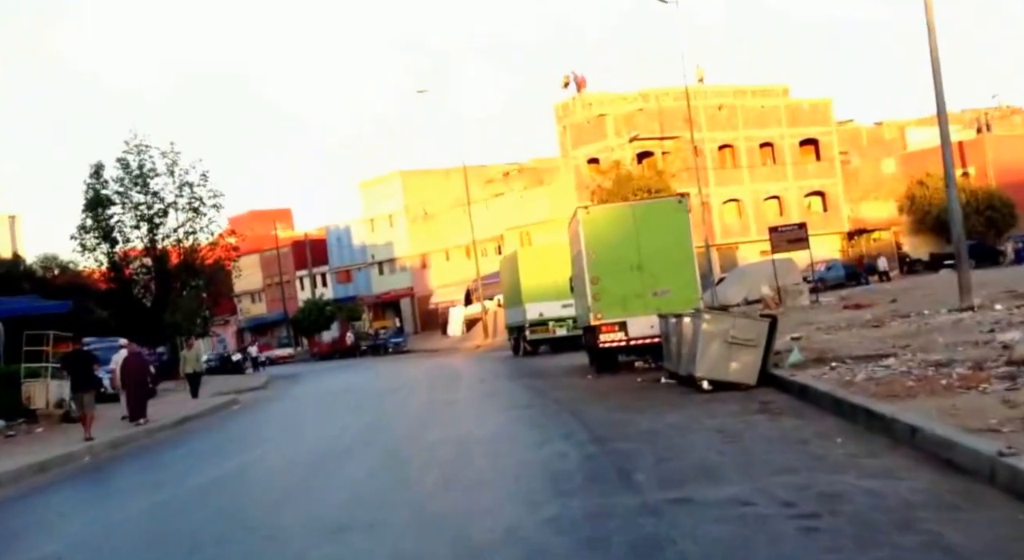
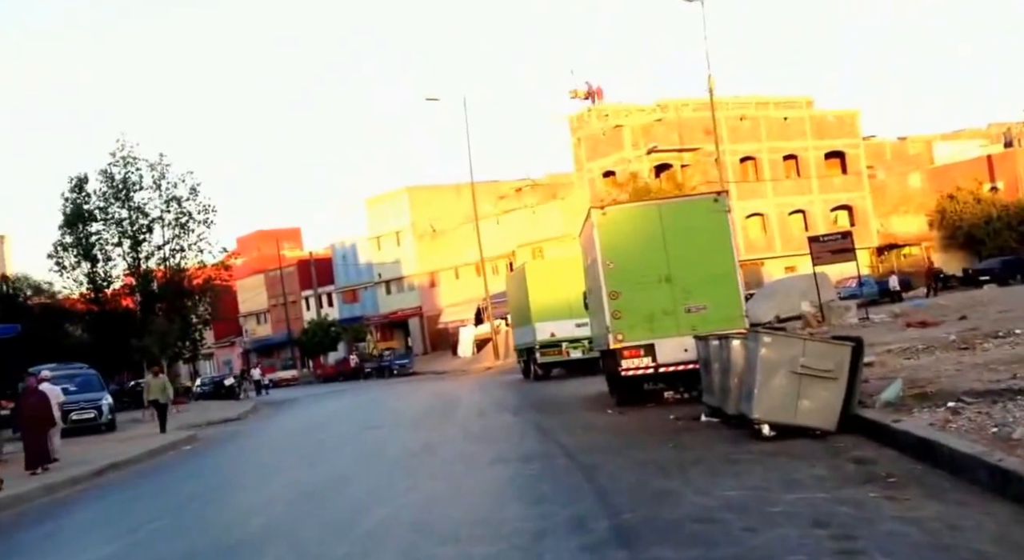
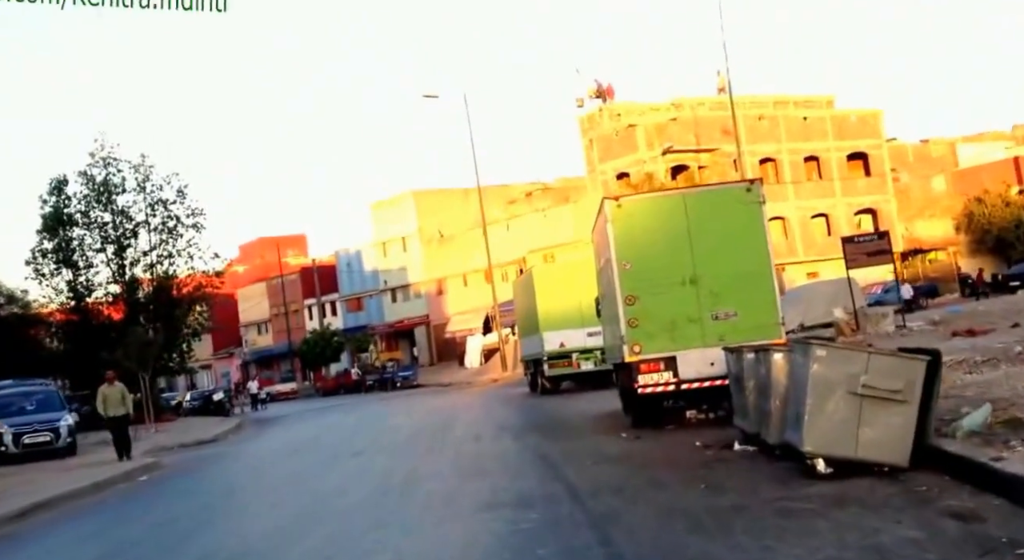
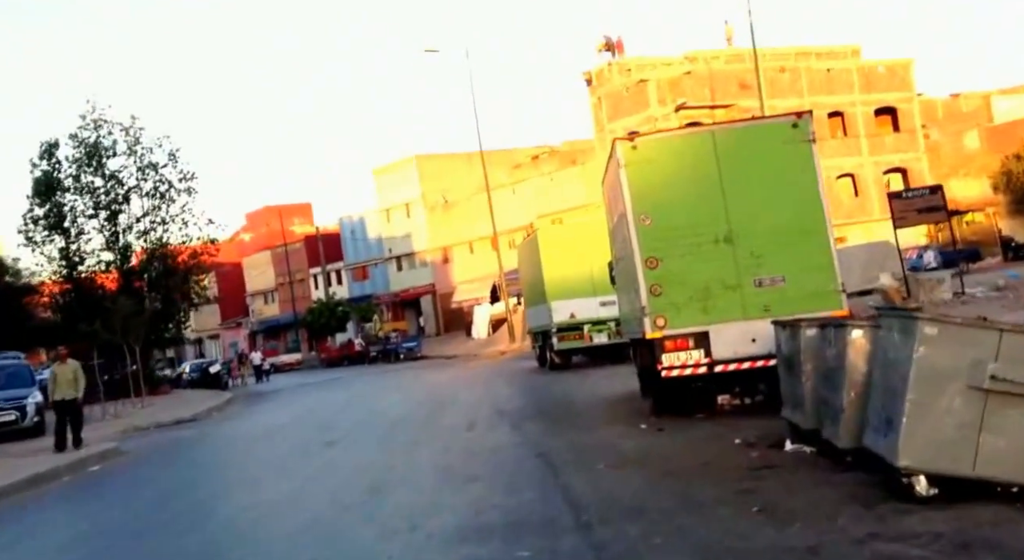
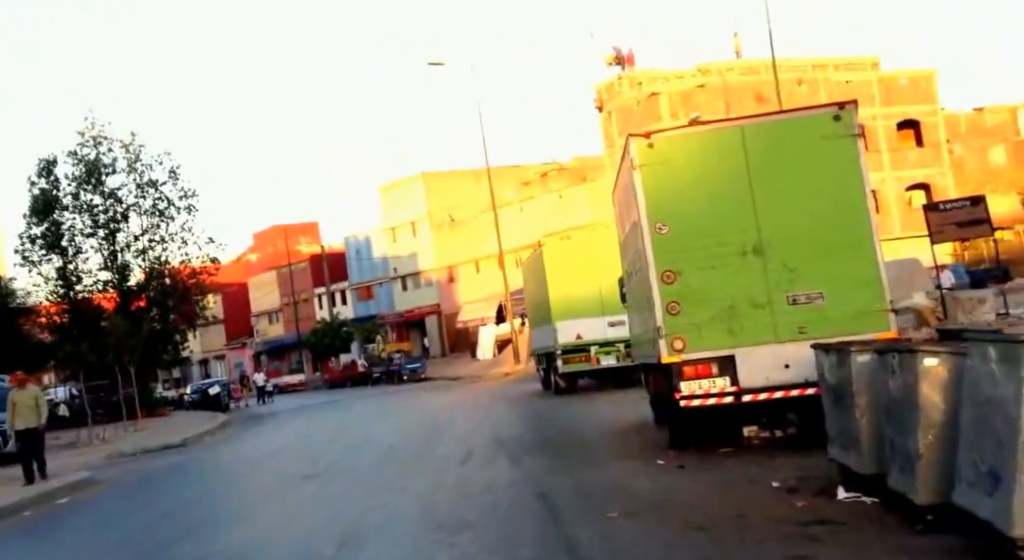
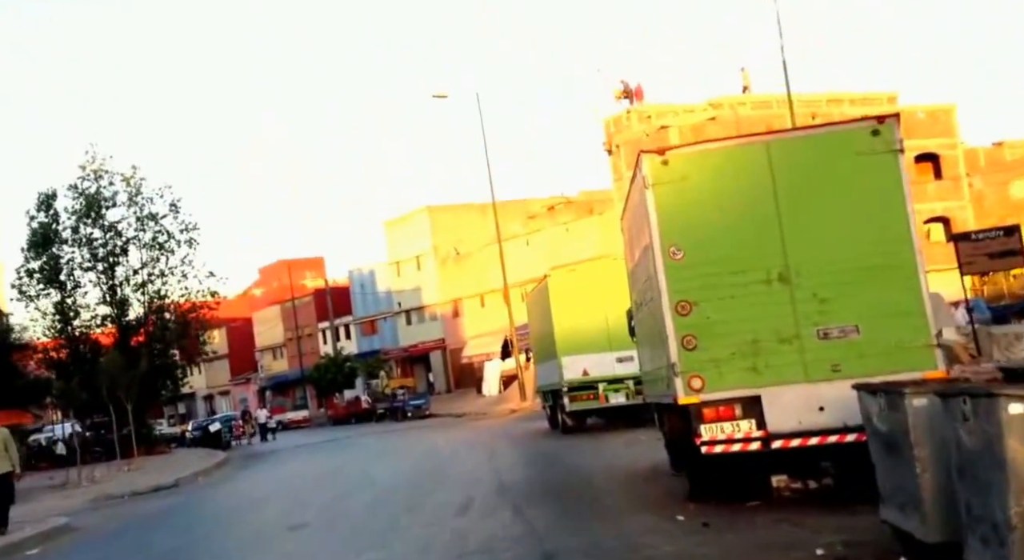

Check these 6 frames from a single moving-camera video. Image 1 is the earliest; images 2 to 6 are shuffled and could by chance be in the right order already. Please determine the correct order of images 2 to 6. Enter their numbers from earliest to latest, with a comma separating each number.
2, 3, 4, 5, 6
